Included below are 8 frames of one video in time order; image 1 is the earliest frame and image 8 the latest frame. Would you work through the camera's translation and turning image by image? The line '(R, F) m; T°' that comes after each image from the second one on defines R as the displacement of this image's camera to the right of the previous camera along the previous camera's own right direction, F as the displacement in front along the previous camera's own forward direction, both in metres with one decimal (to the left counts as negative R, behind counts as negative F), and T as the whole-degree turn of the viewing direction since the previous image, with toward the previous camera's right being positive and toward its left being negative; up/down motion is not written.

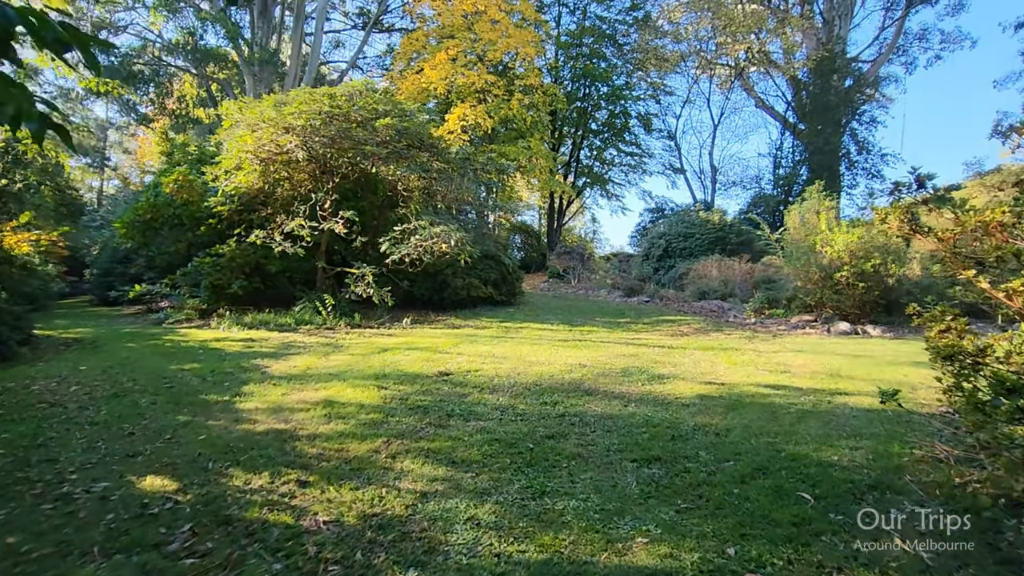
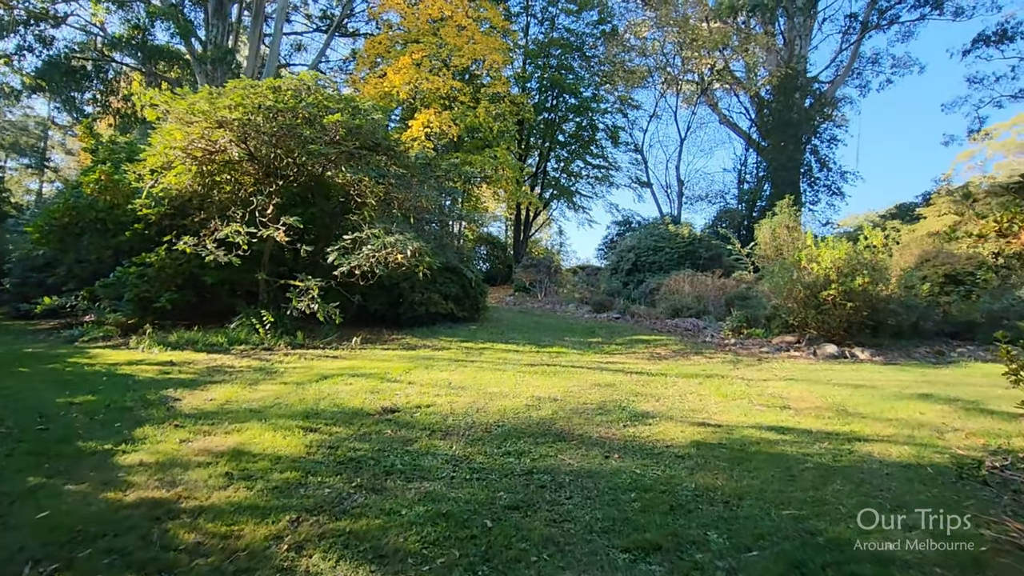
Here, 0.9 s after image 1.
(+0.1, +0.6) m; +4°
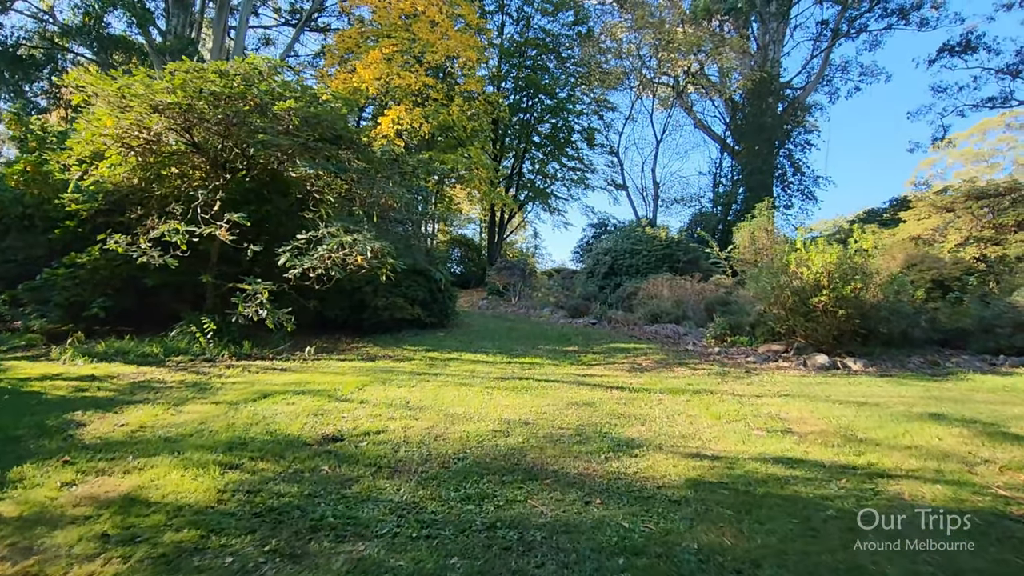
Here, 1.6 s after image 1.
(+0.1, +0.5) m; +3°
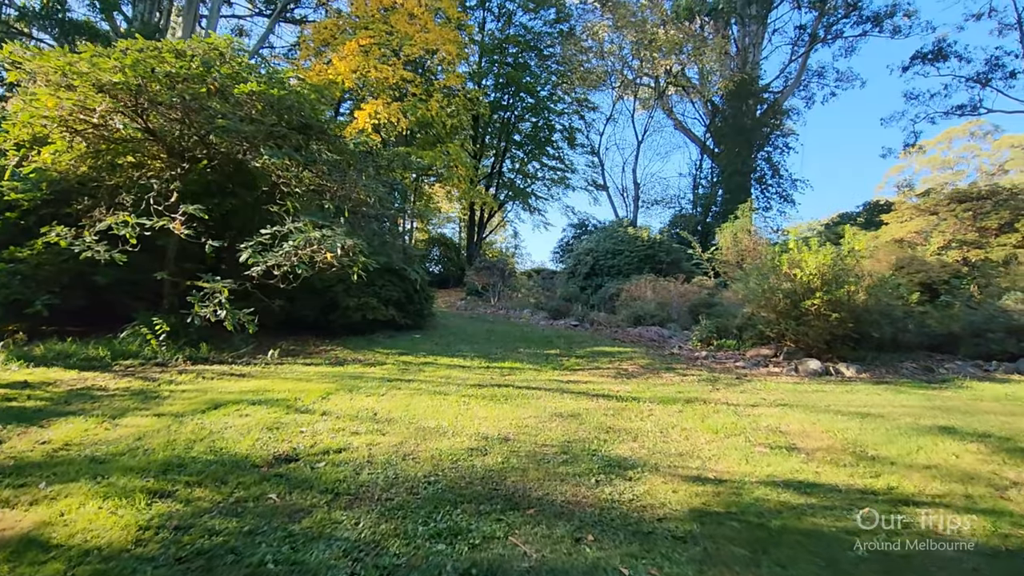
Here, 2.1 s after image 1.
(0.0, +0.3) m; +2°
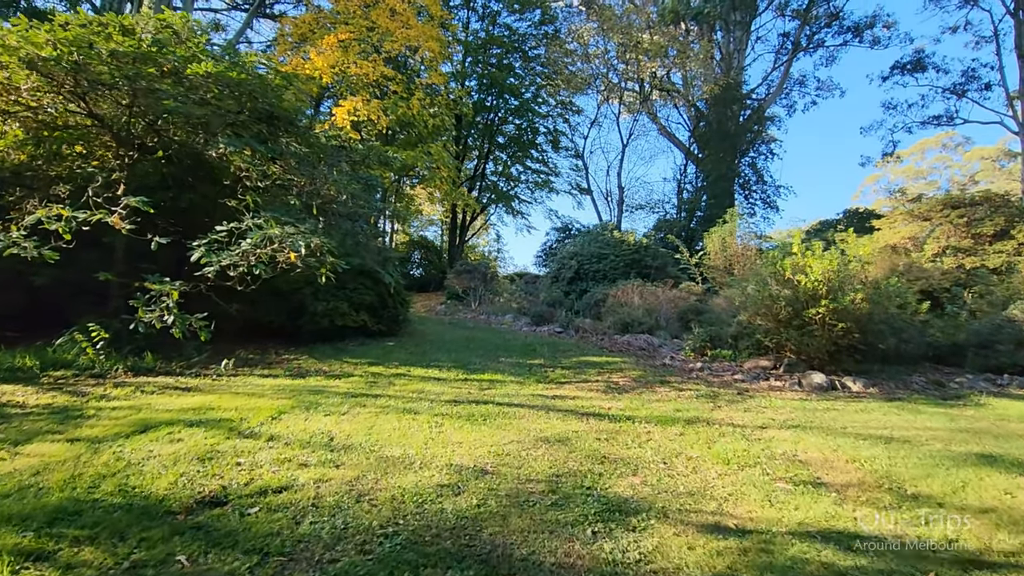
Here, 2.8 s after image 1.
(0.0, +0.5) m; +2°
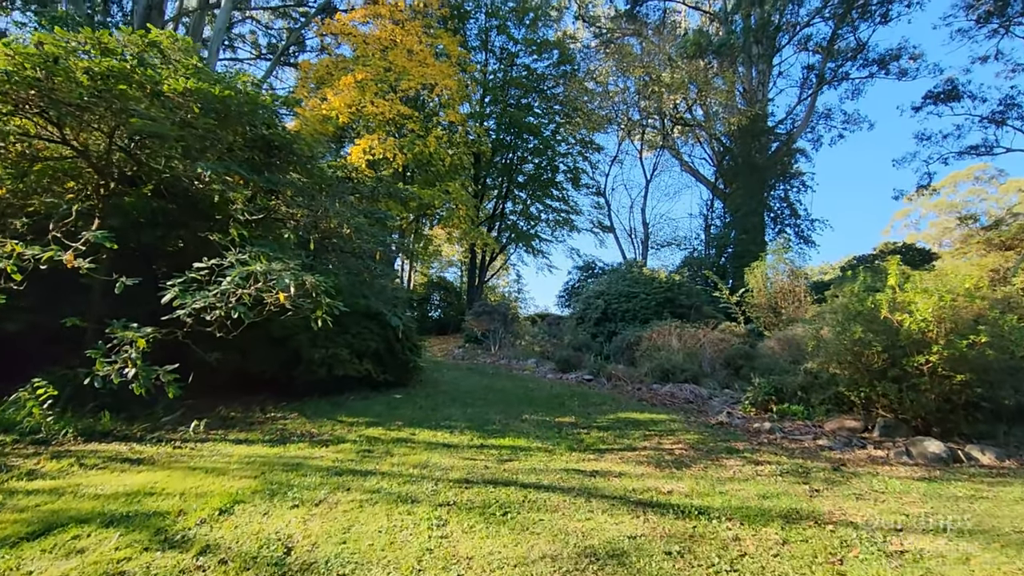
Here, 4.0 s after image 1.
(0.0, +0.9) m; -2°
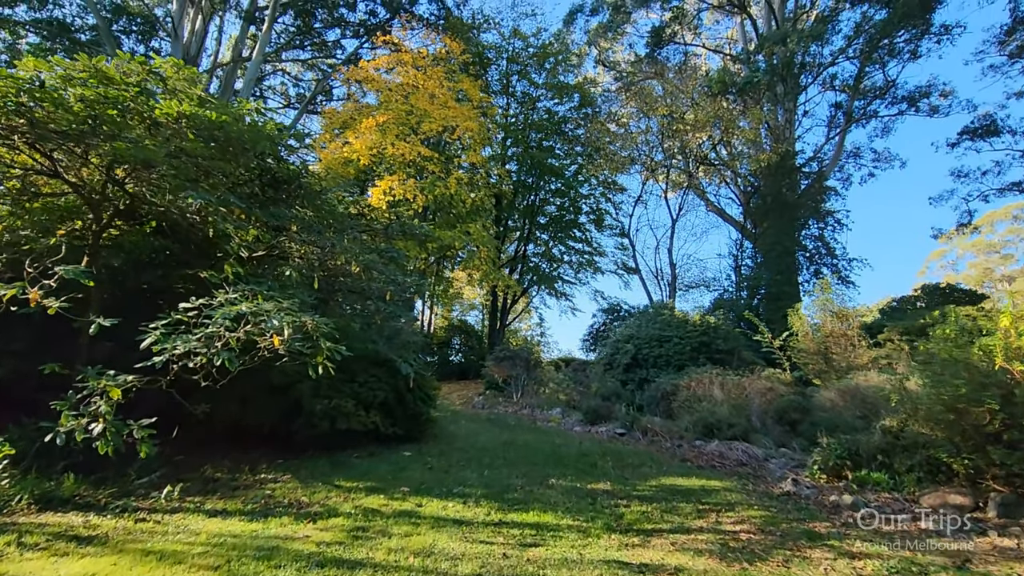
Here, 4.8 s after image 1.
(0.0, +0.6) m; -2°
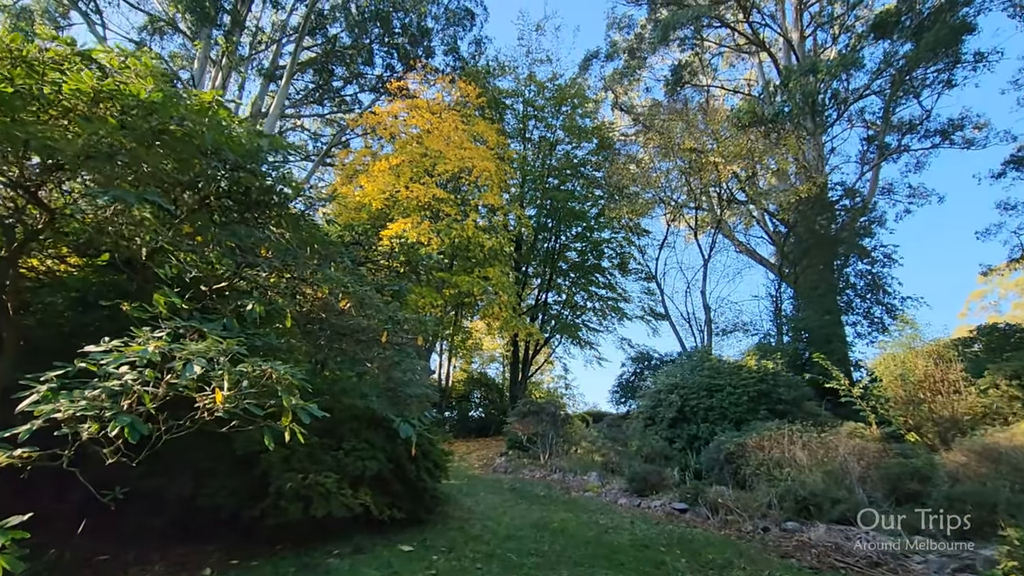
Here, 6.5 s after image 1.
(-0.1, +1.2) m; -2°
